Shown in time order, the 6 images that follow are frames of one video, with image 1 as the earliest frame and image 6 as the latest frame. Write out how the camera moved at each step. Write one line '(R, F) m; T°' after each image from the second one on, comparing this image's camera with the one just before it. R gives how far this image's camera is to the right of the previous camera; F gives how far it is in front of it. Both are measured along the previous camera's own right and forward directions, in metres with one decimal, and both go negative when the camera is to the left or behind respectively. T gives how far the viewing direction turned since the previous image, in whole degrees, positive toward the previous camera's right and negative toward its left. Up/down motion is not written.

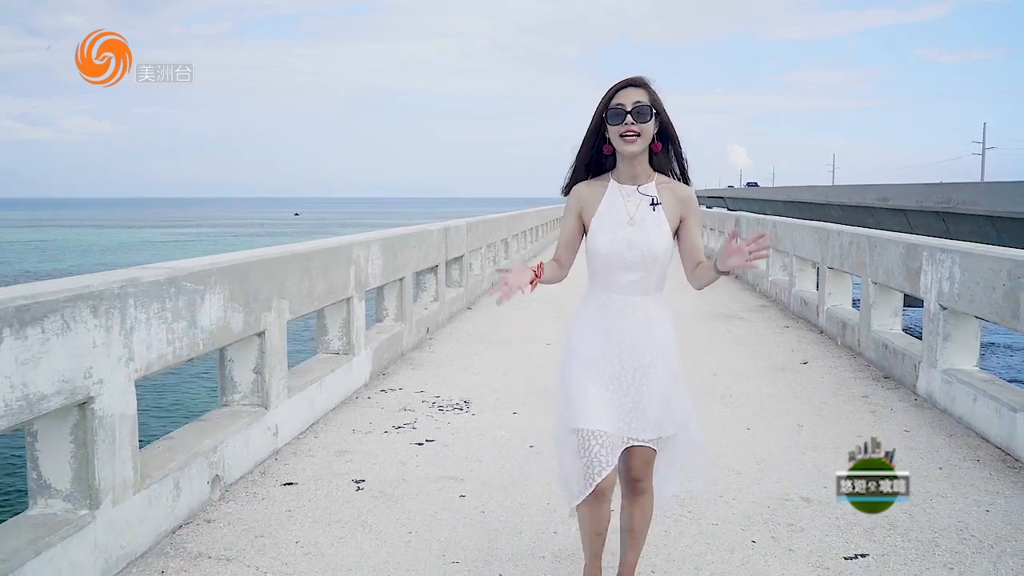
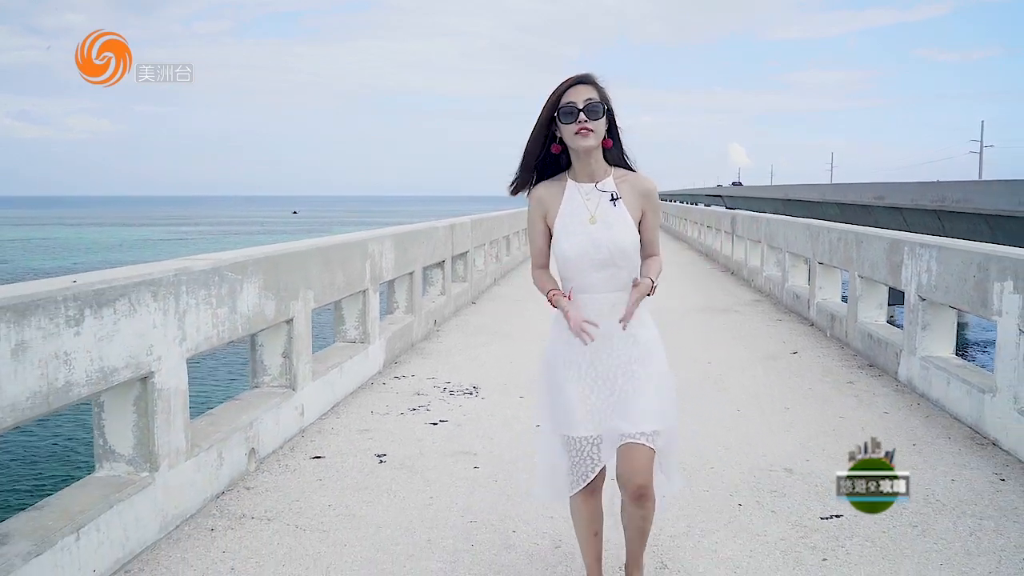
(-0.1, -0.4) m; 0°
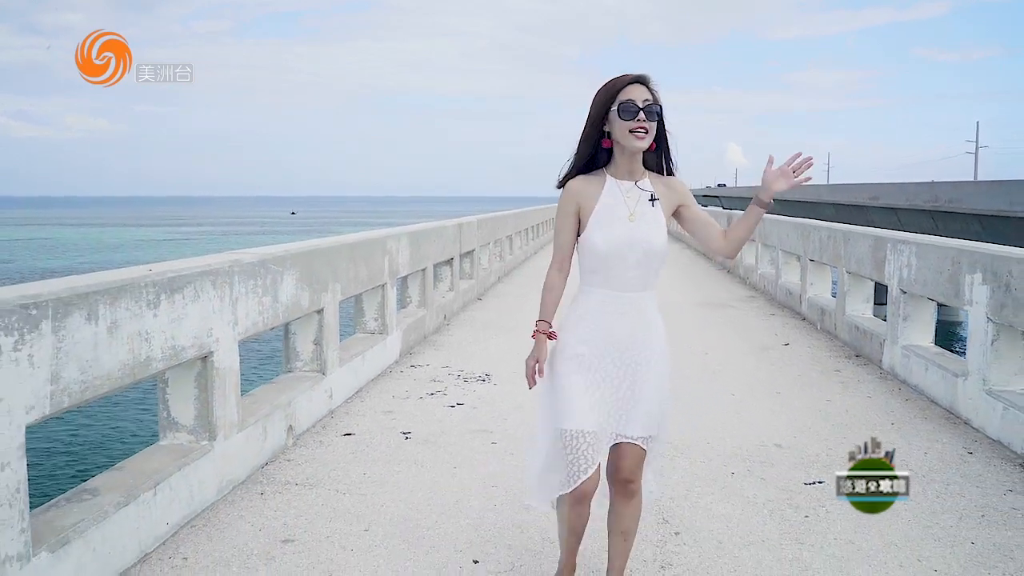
(-0.1, -0.5) m; 0°
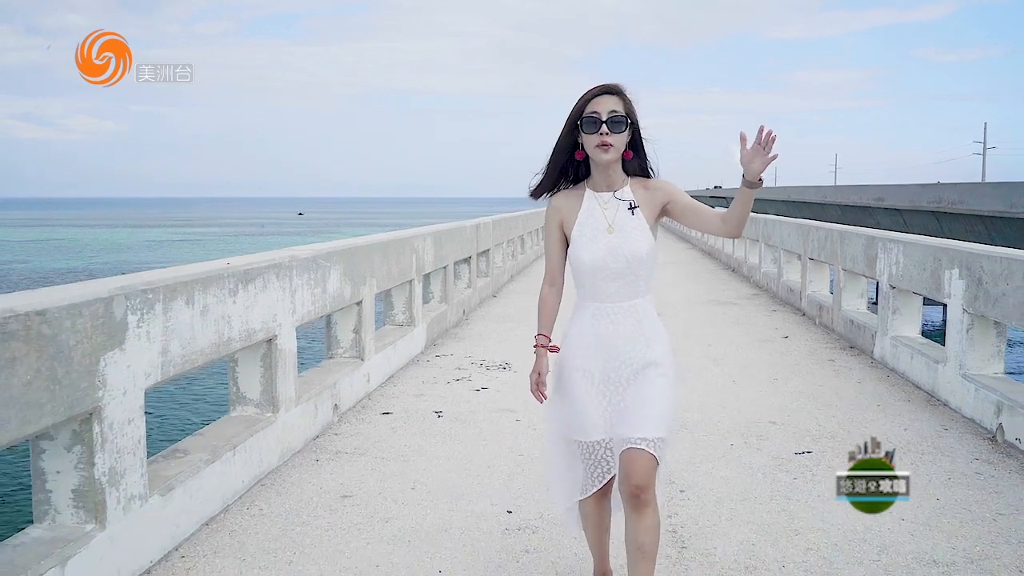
(-0.1, -0.6) m; 0°
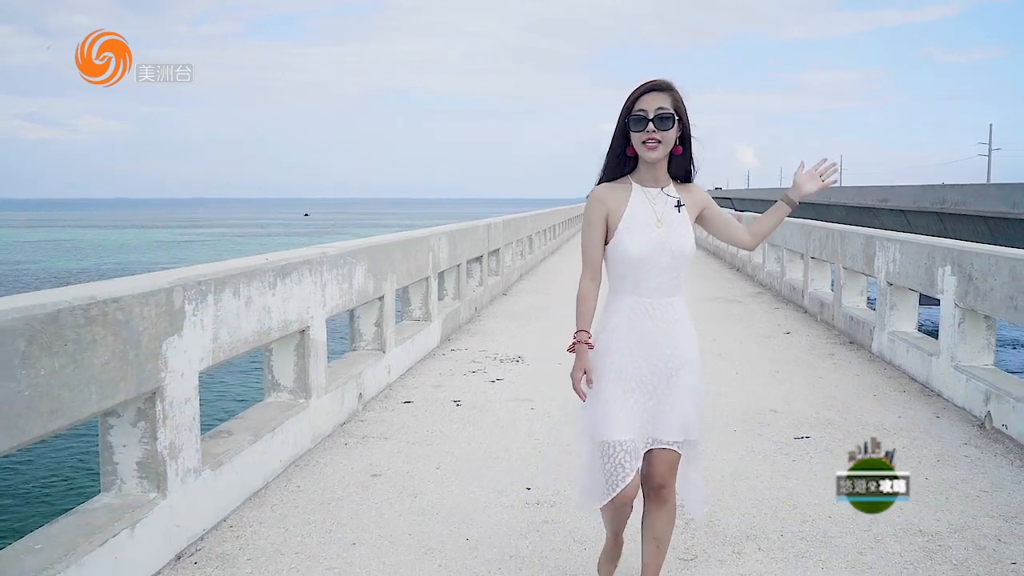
(-0.1, -0.3) m; 0°
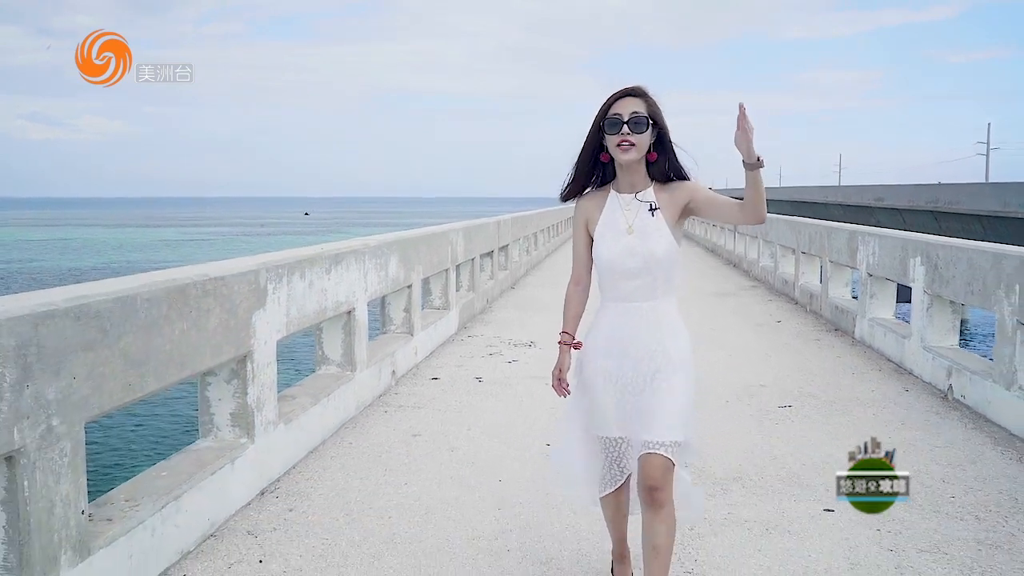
(-0.1, -0.8) m; 0°
